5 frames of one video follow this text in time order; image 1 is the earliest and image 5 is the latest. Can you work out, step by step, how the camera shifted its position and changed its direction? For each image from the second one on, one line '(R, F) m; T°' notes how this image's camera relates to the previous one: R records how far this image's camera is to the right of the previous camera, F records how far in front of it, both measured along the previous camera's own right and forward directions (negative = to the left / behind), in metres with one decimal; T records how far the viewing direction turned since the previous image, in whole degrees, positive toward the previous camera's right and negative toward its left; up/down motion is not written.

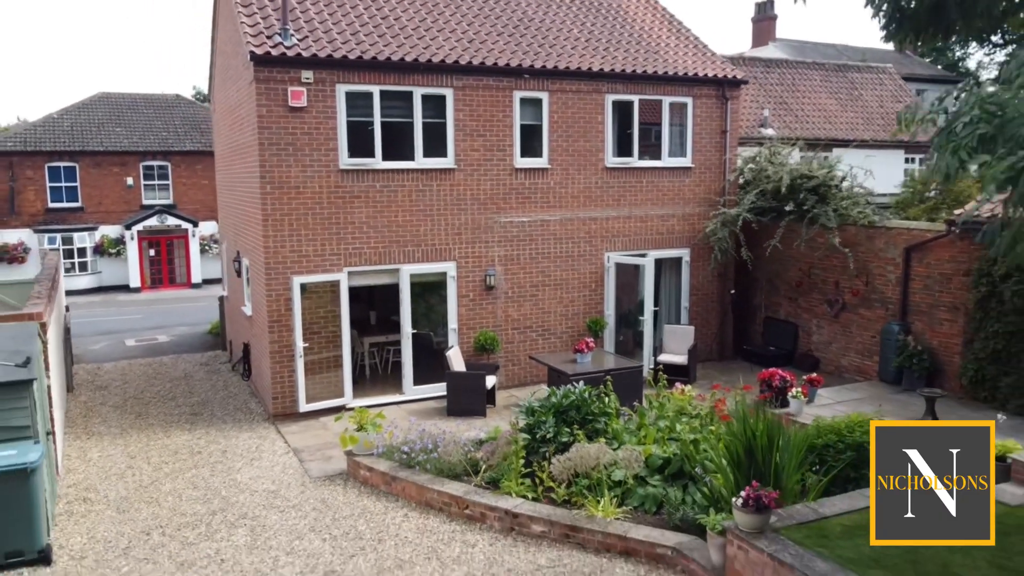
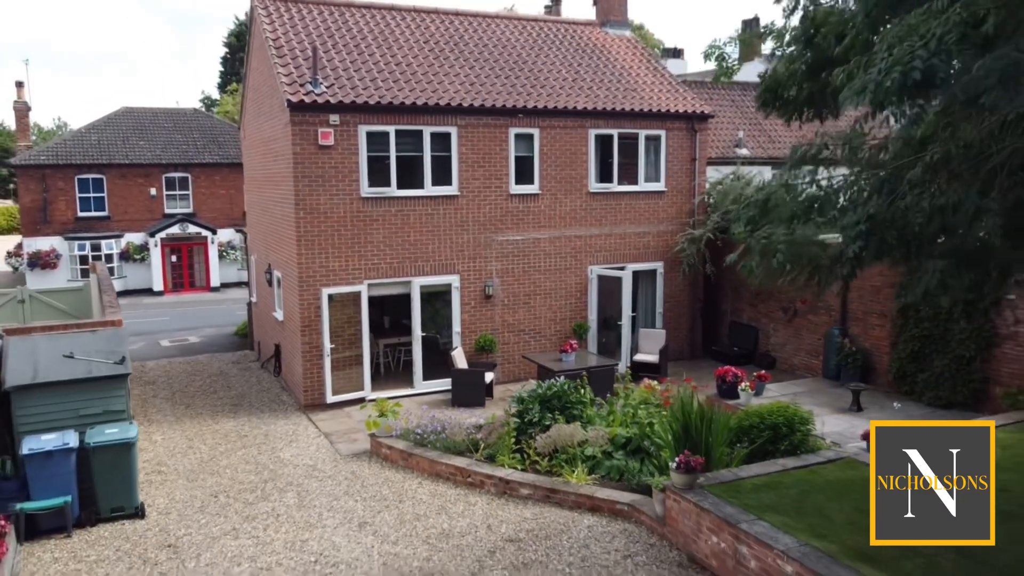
(+0.1, -2.0) m; 0°
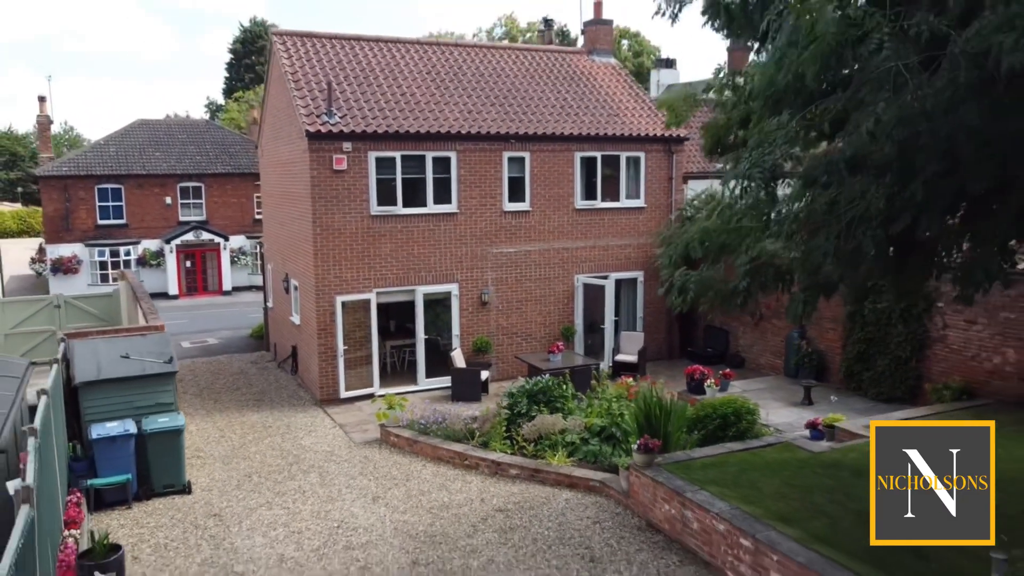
(+0.1, -1.6) m; 0°
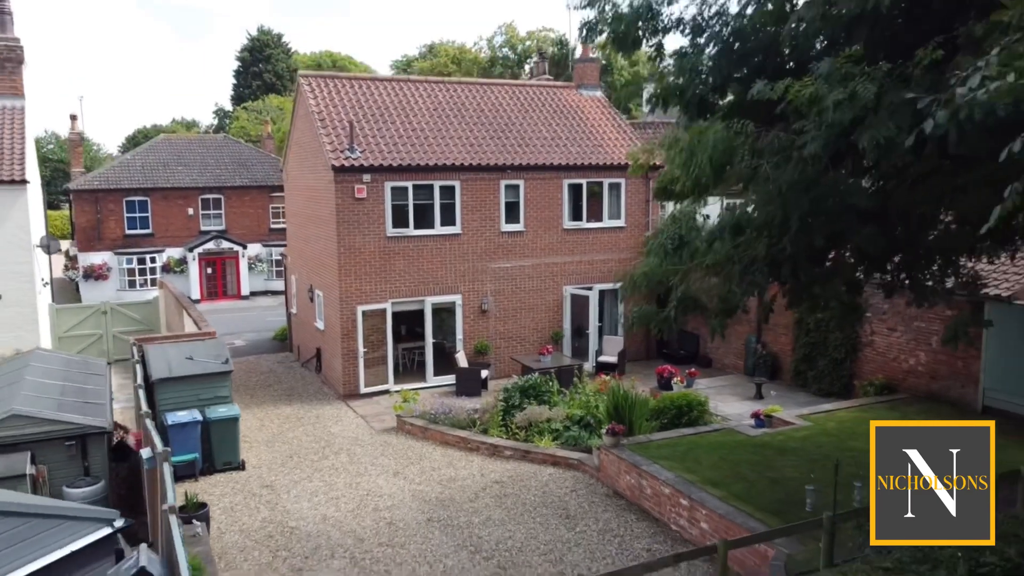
(+0.1, -2.4) m; 0°
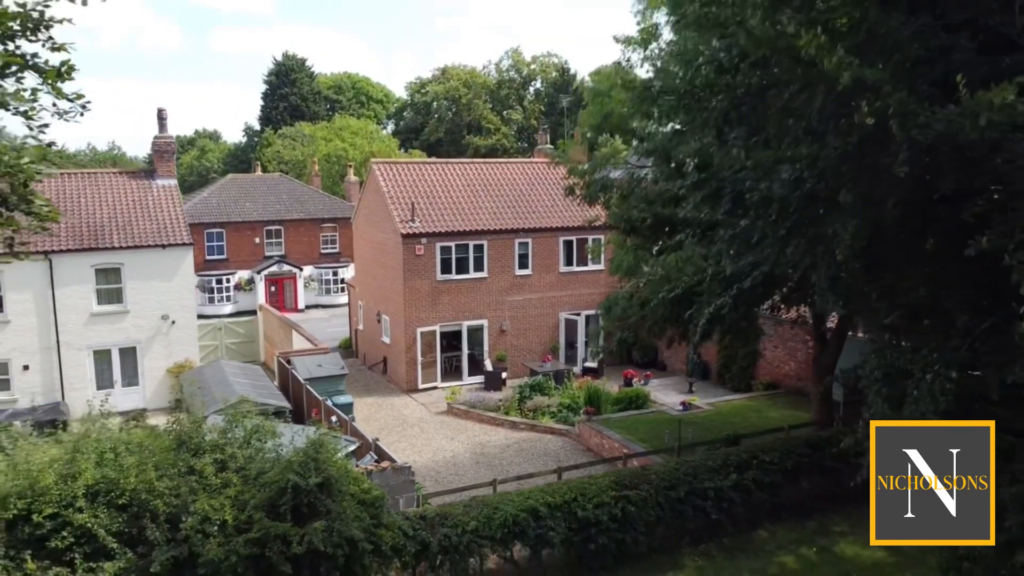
(-0.1, -7.7) m; 0°
